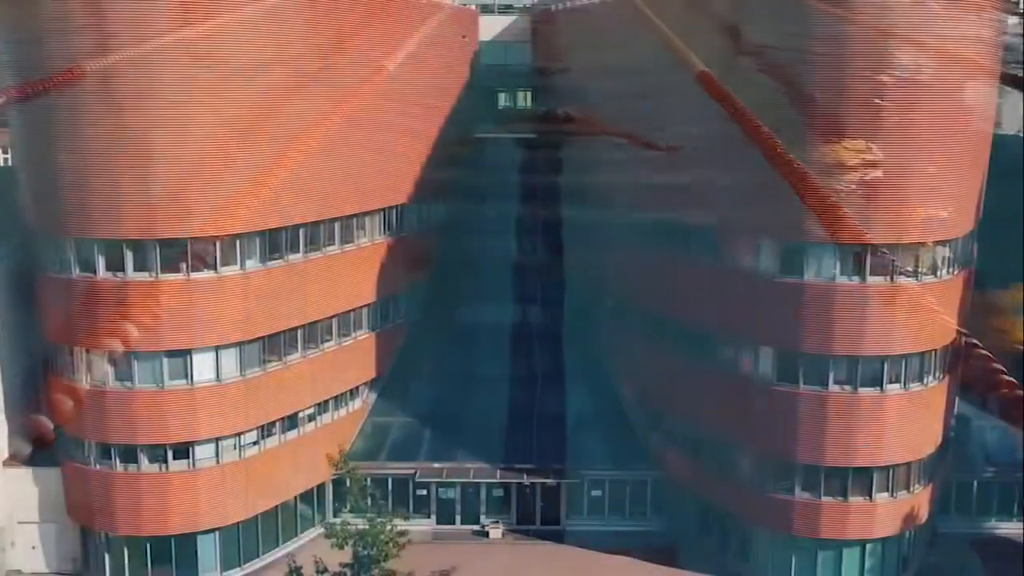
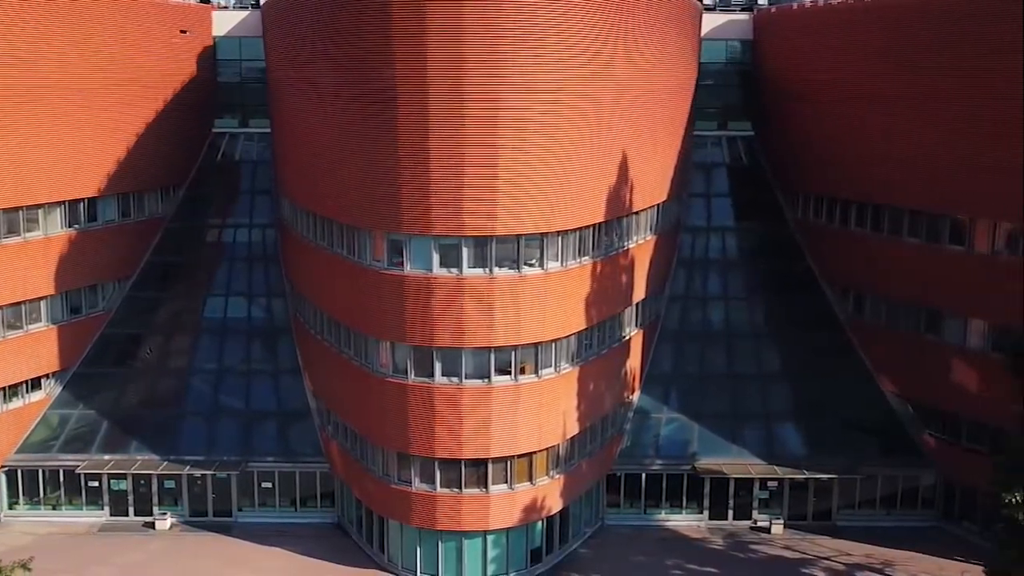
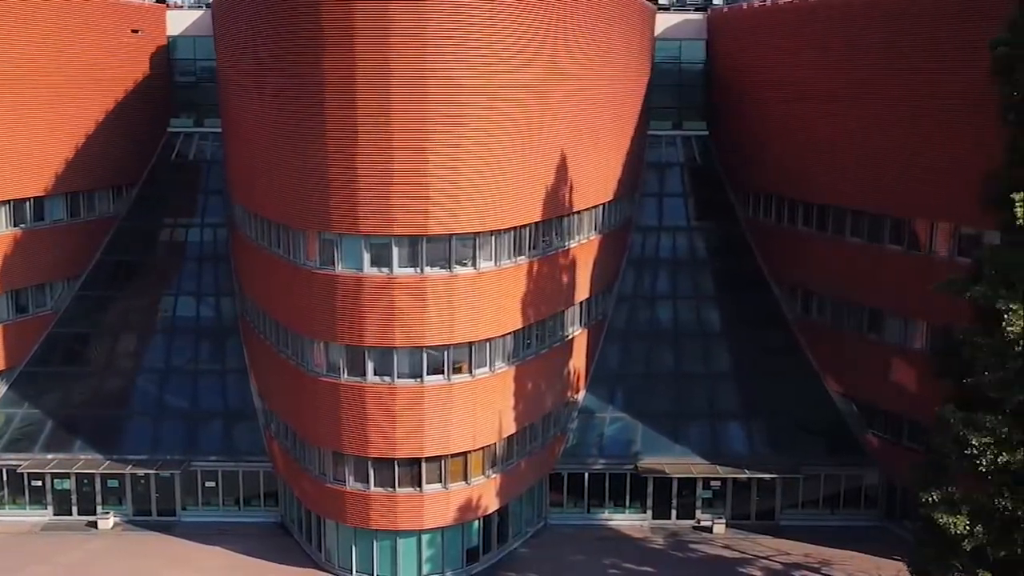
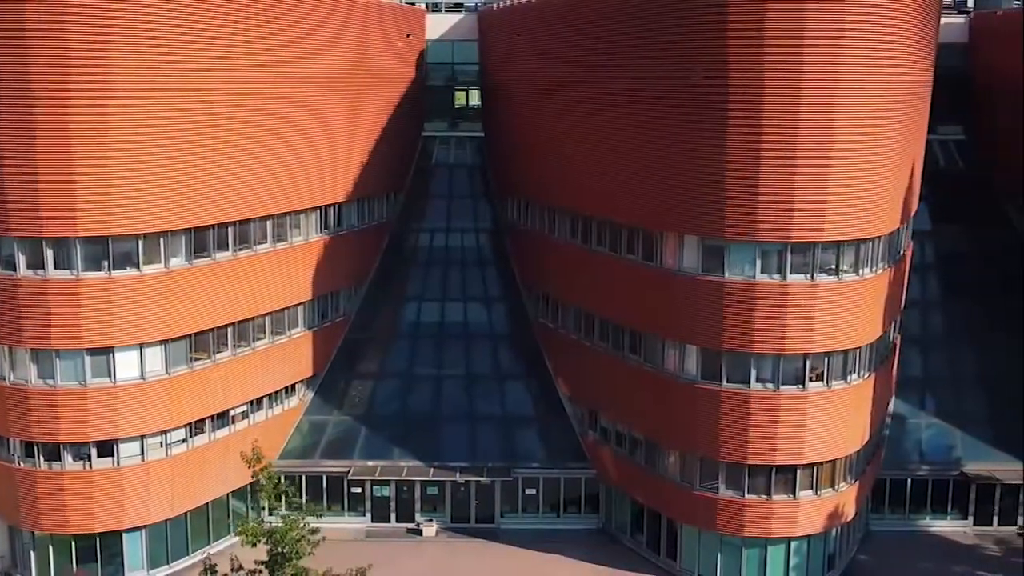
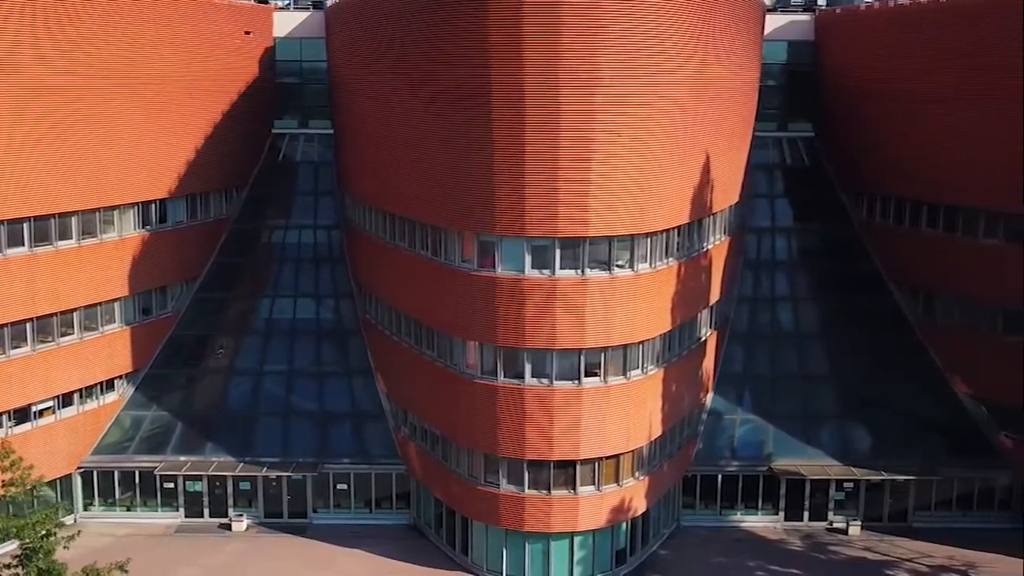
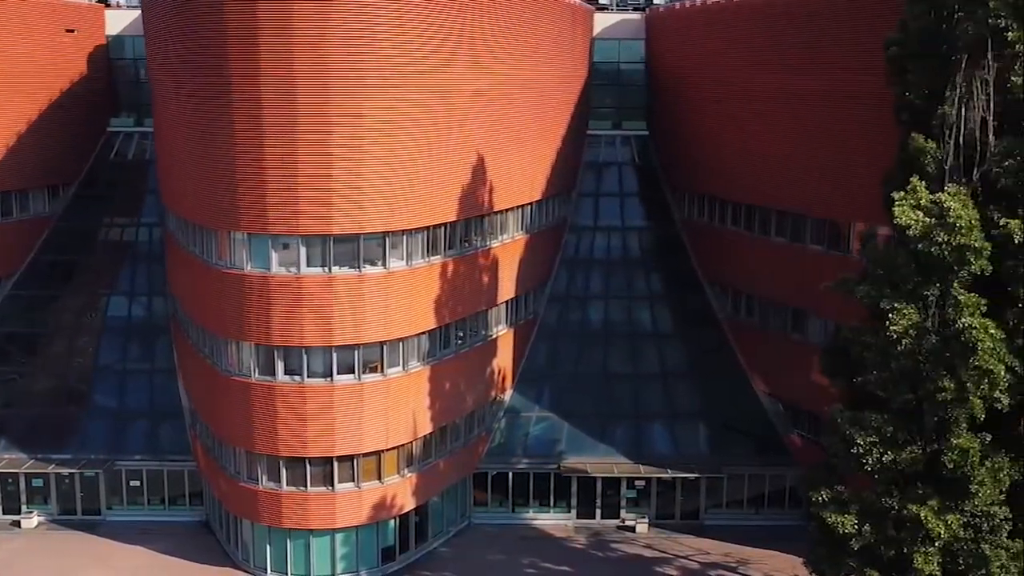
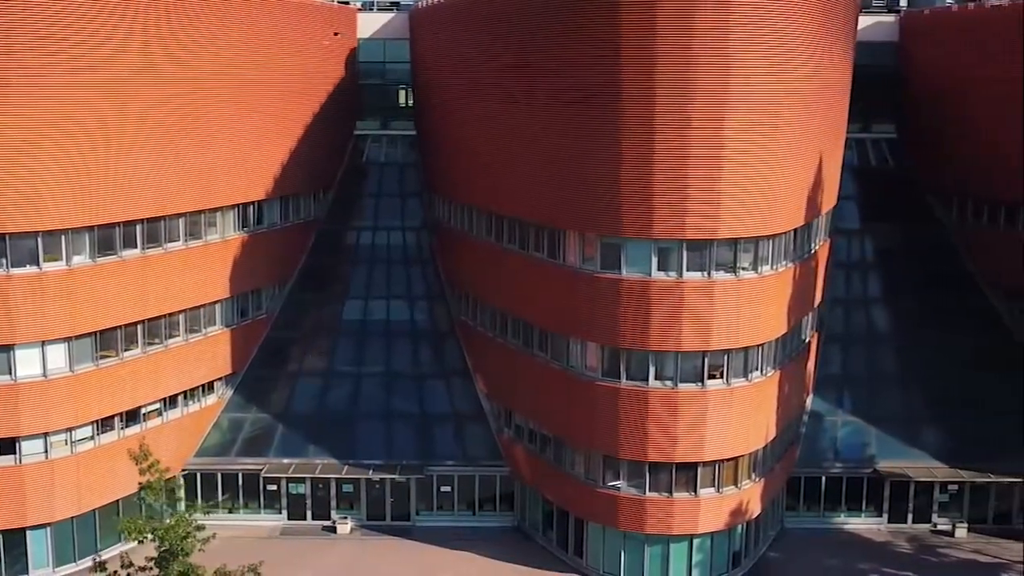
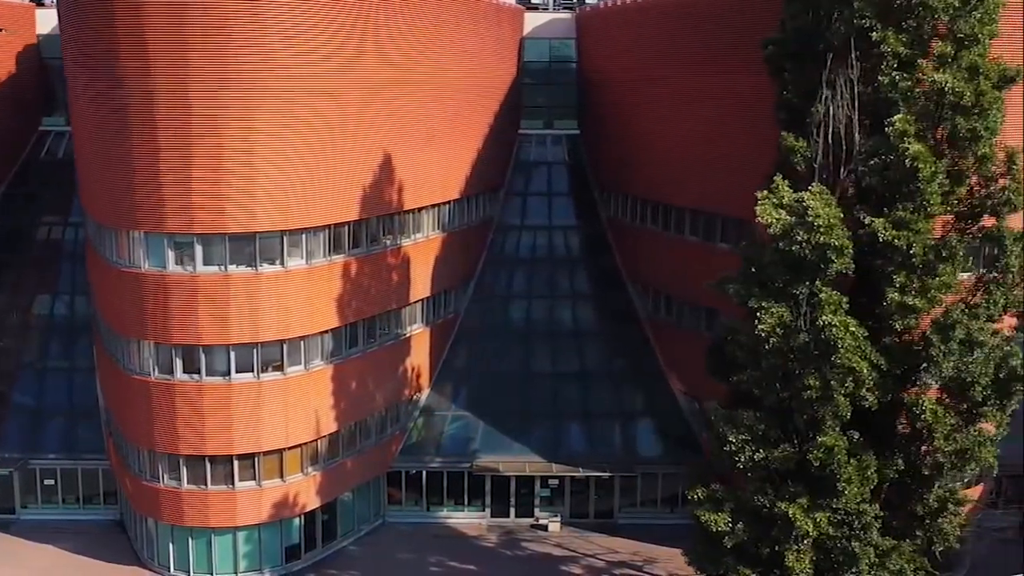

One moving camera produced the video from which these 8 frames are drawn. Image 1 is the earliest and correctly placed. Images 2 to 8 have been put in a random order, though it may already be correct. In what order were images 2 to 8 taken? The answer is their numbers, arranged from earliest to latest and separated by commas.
4, 7, 5, 2, 3, 6, 8
